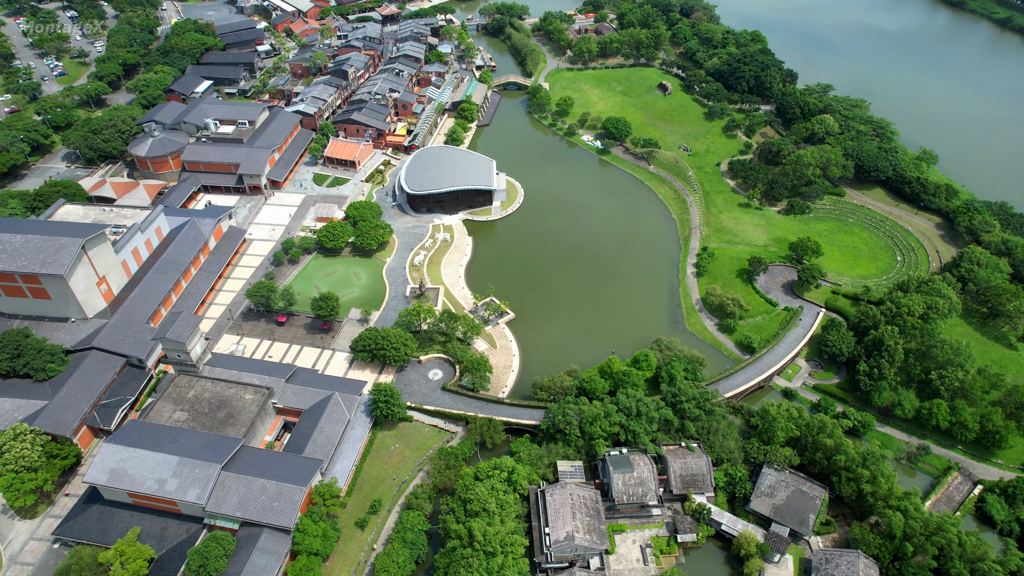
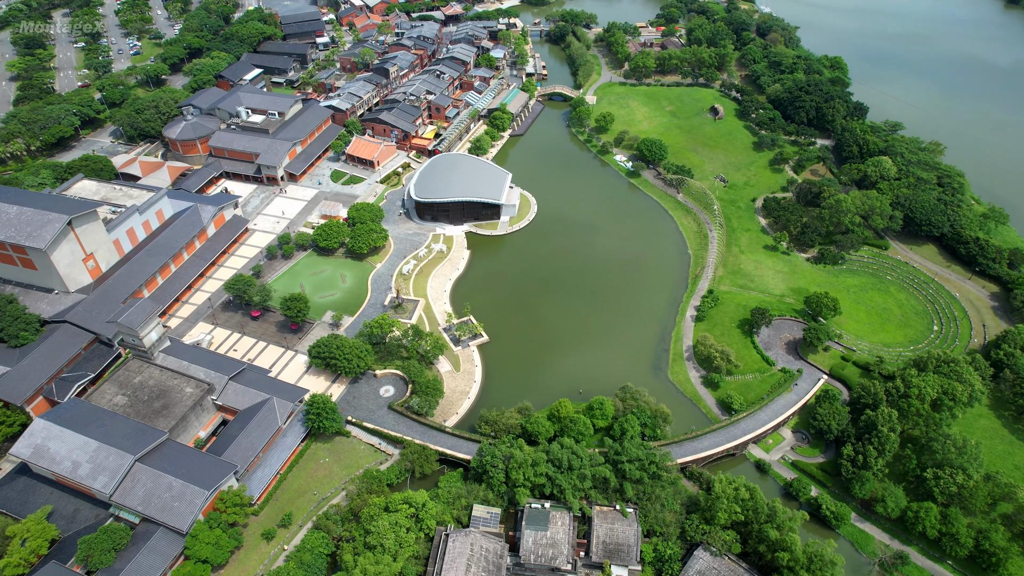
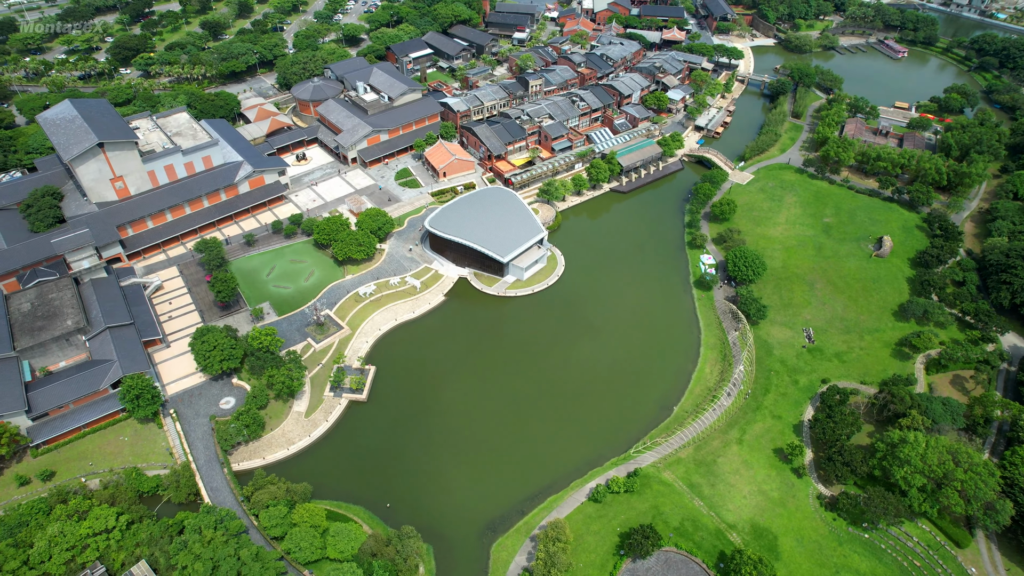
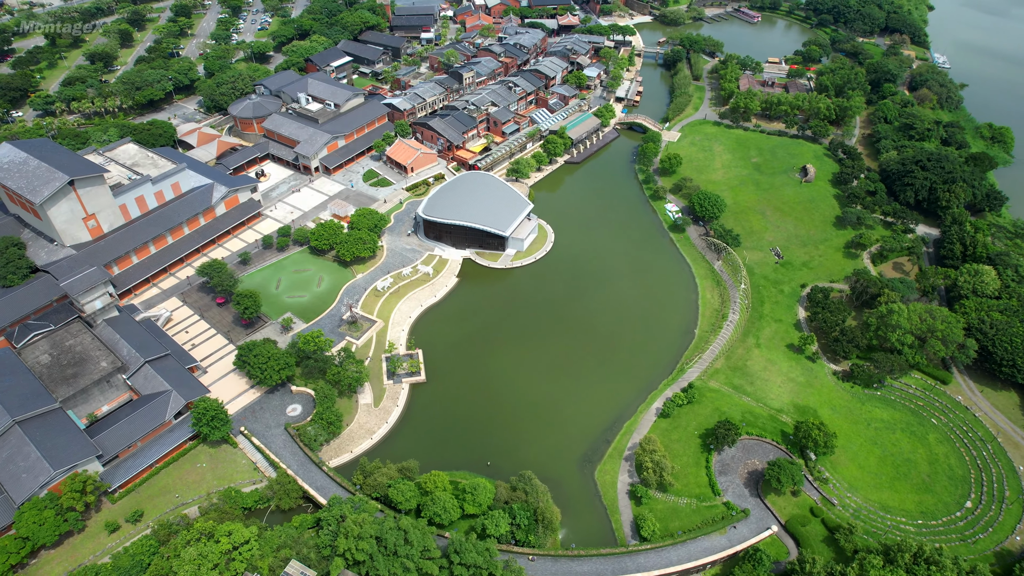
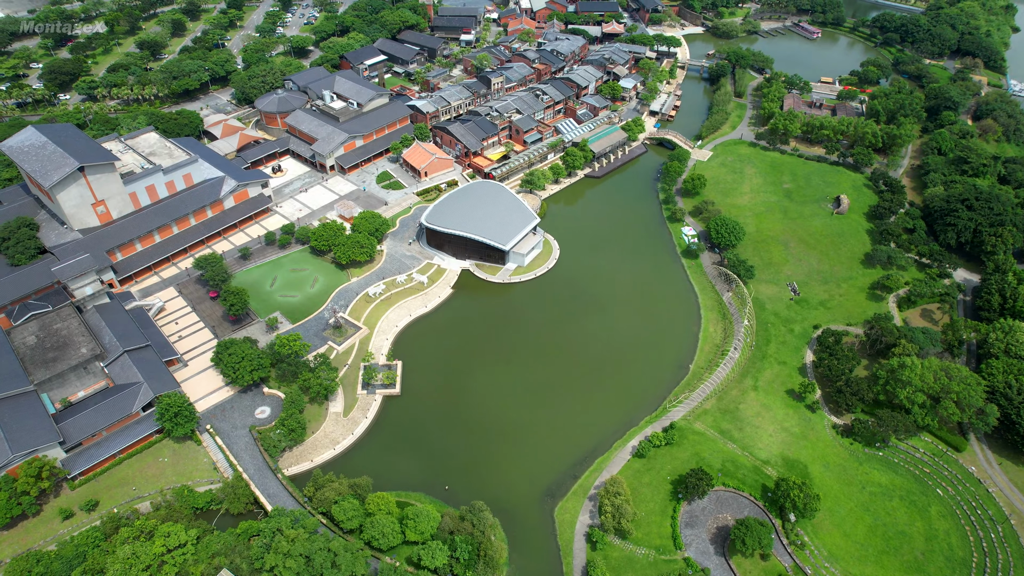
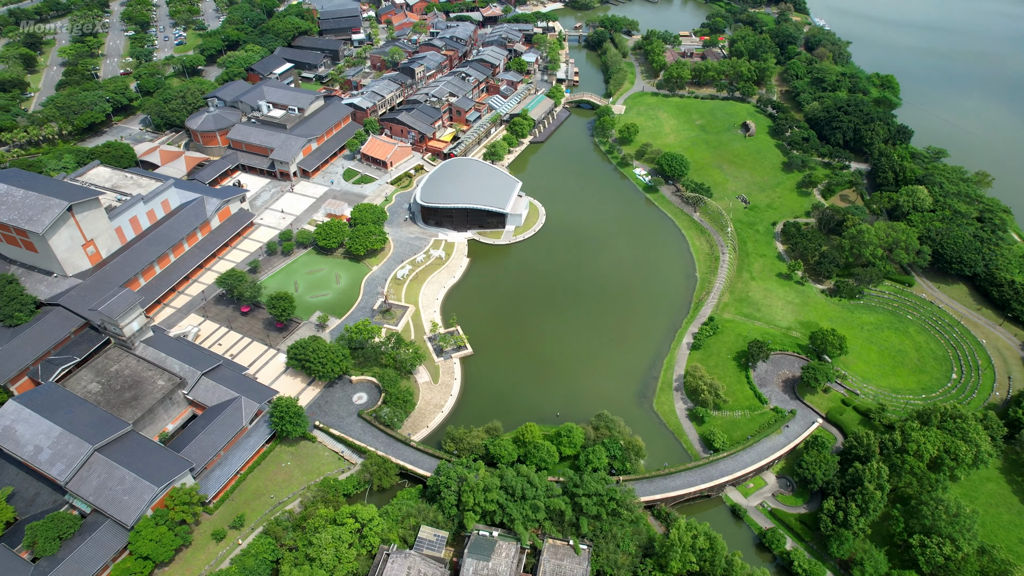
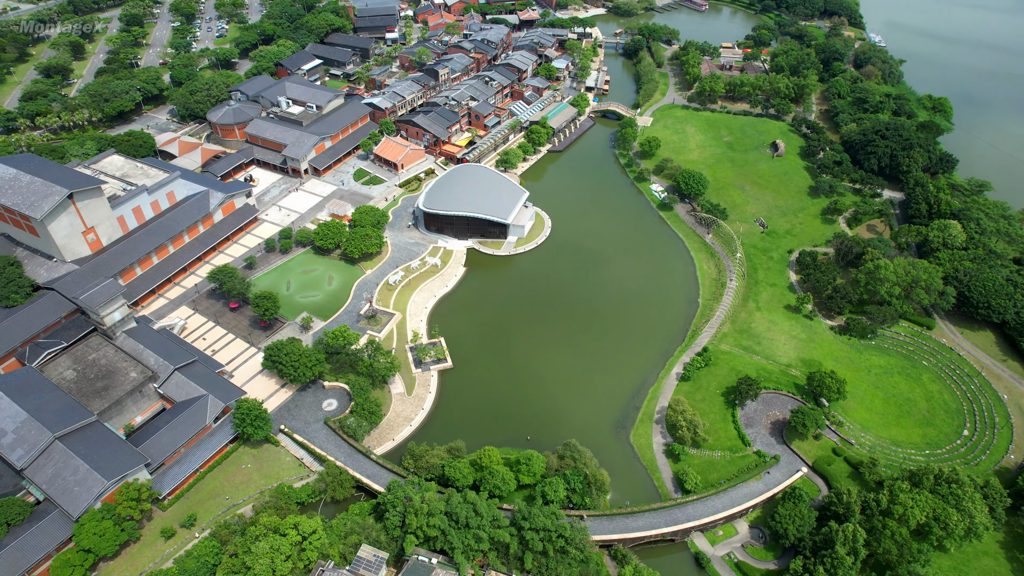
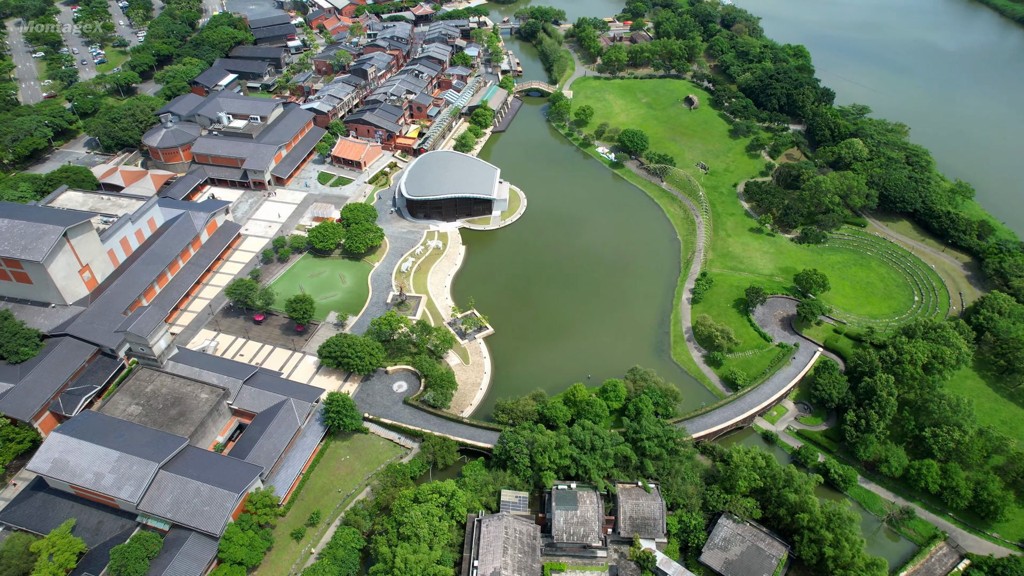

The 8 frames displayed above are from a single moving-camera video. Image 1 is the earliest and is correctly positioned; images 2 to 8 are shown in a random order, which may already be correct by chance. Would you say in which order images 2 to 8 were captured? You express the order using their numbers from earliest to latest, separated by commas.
8, 2, 6, 7, 4, 5, 3
